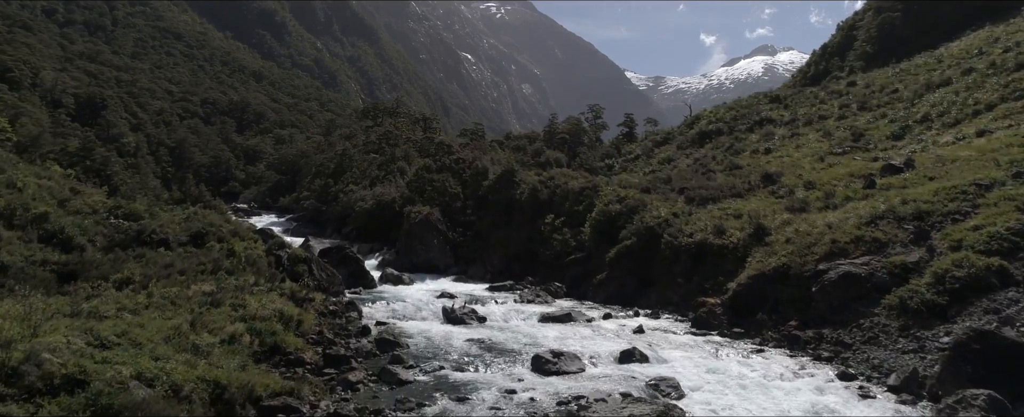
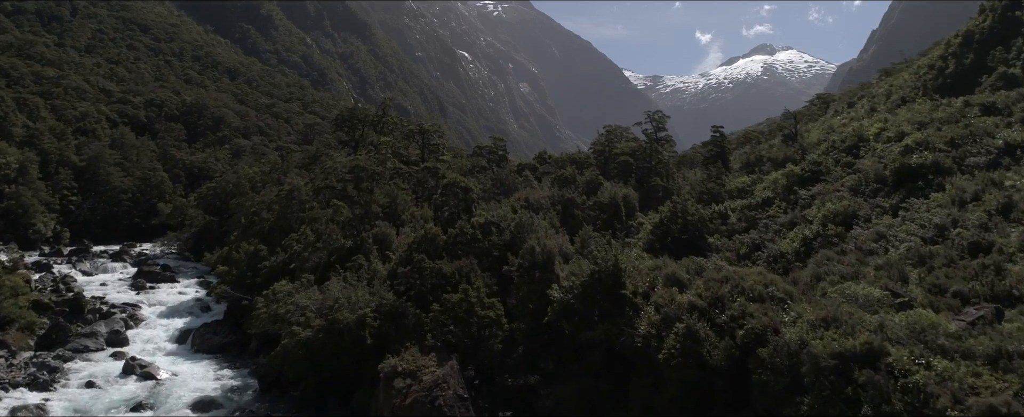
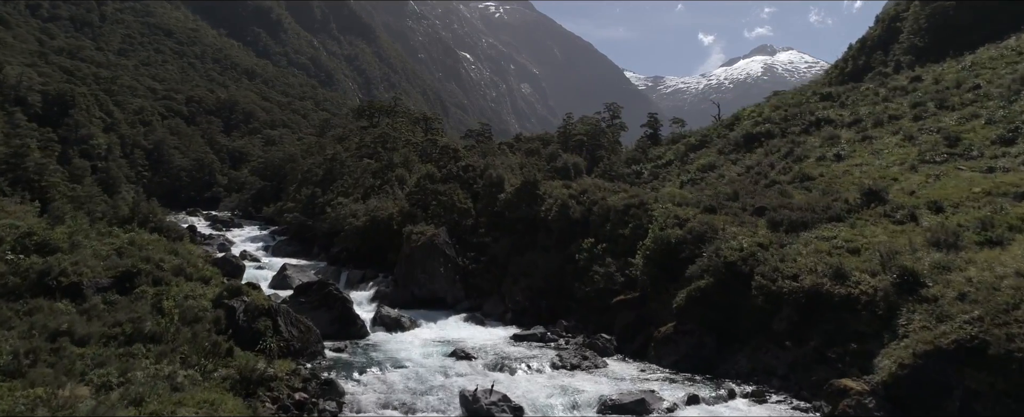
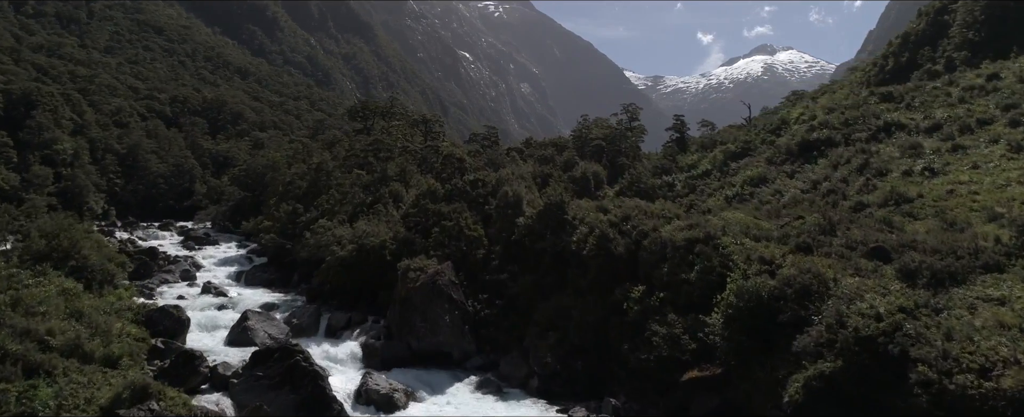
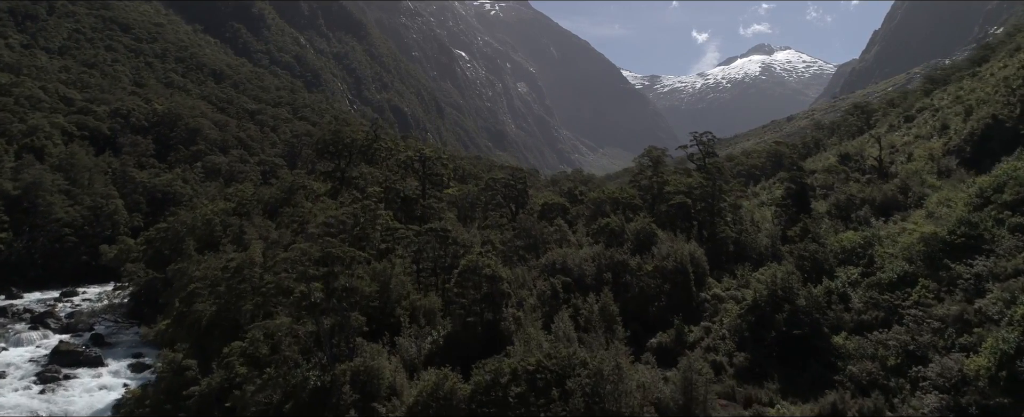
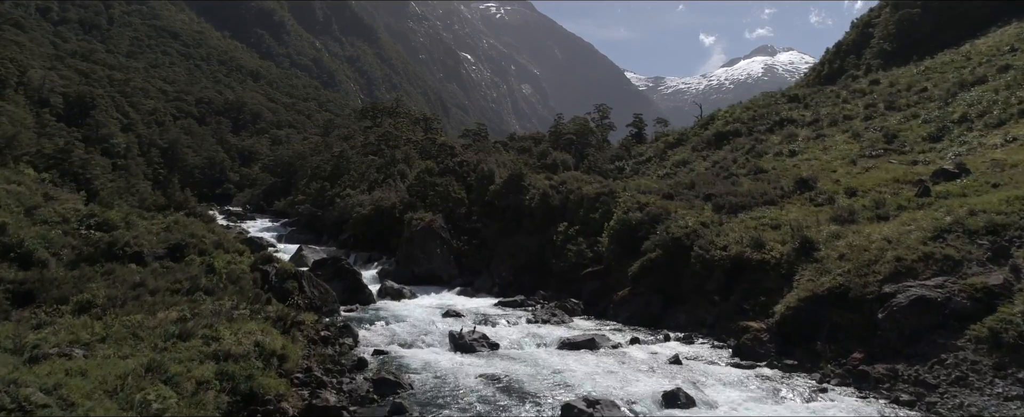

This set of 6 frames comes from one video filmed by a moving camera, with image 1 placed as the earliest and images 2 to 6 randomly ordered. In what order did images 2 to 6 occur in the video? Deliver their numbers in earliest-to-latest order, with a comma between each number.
6, 3, 4, 2, 5
